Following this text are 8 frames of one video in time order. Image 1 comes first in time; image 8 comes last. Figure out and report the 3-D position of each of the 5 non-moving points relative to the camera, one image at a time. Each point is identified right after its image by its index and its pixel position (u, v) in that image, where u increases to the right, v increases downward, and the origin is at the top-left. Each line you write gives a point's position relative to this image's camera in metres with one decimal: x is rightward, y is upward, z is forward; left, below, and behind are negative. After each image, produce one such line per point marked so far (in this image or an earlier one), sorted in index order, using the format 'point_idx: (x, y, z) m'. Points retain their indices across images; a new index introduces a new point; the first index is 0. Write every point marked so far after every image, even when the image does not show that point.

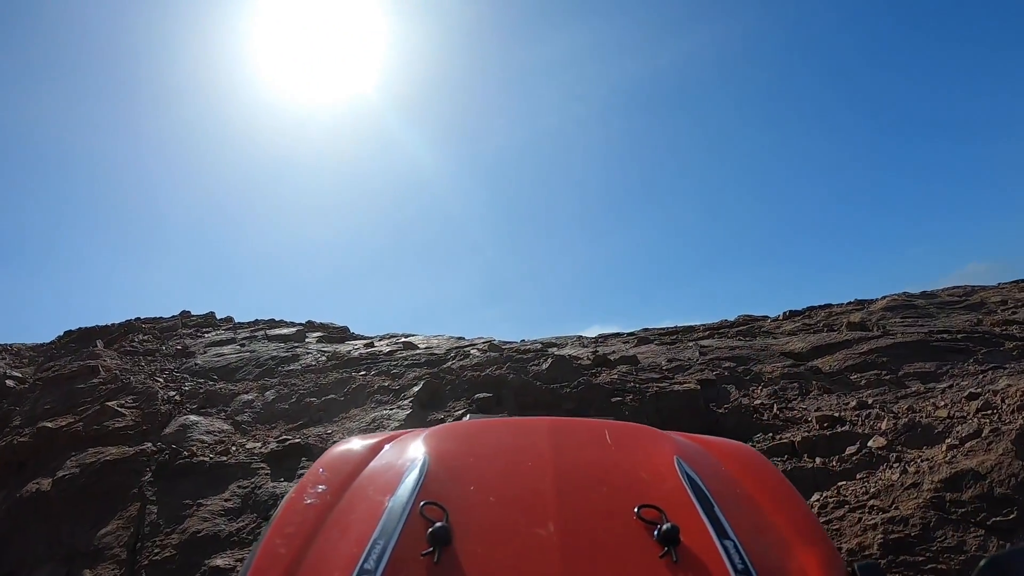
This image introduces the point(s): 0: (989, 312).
0: (+10.0, -0.5, +13.9) m
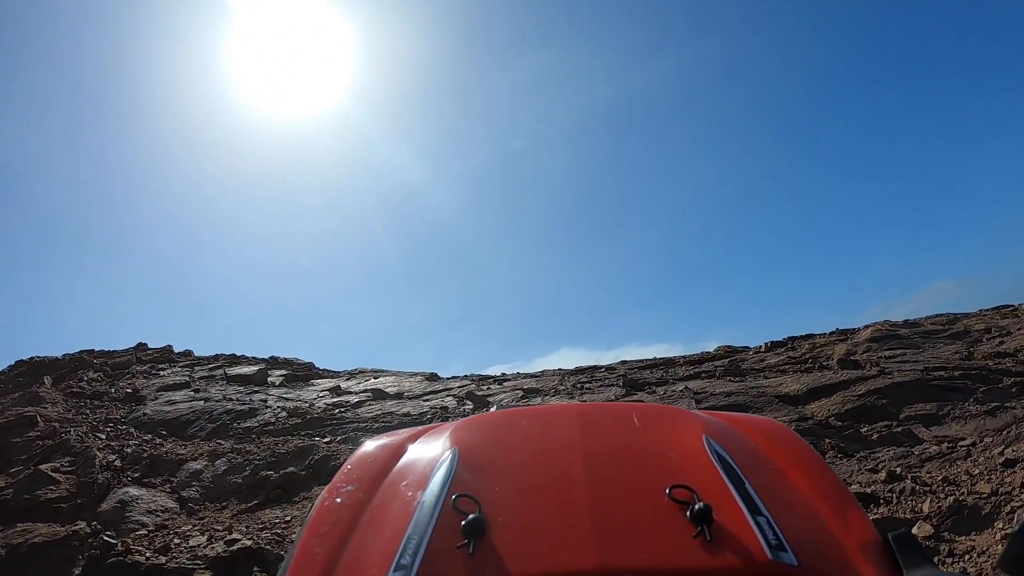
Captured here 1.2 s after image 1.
0: (+9.5, -1.1, +13.6) m
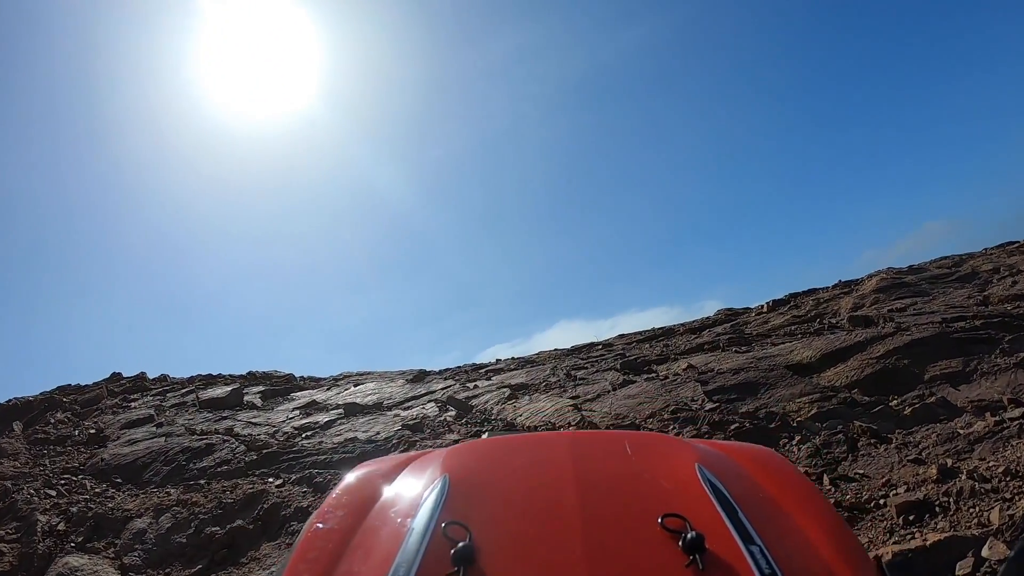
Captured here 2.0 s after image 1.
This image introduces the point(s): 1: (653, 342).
0: (+9.2, +0.1, +12.8) m
1: (+2.9, -1.2, +13.9) m
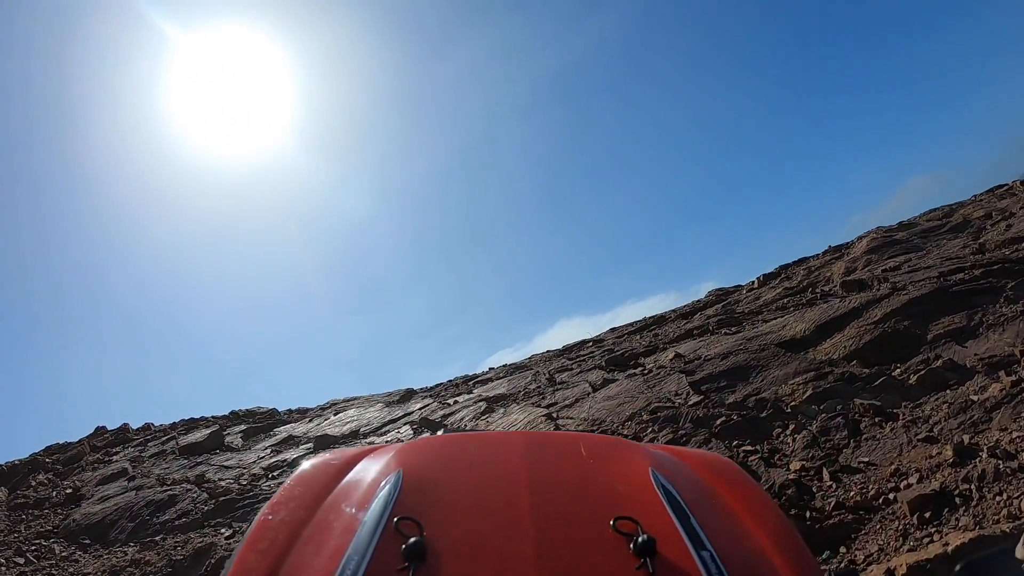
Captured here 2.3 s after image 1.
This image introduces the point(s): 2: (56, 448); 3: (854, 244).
0: (+8.7, +1.1, +12.2) m
1: (+2.6, -0.9, +13.3) m
2: (-13.5, -4.5, +19.7) m
3: (+7.7, +1.0, +14.8) m
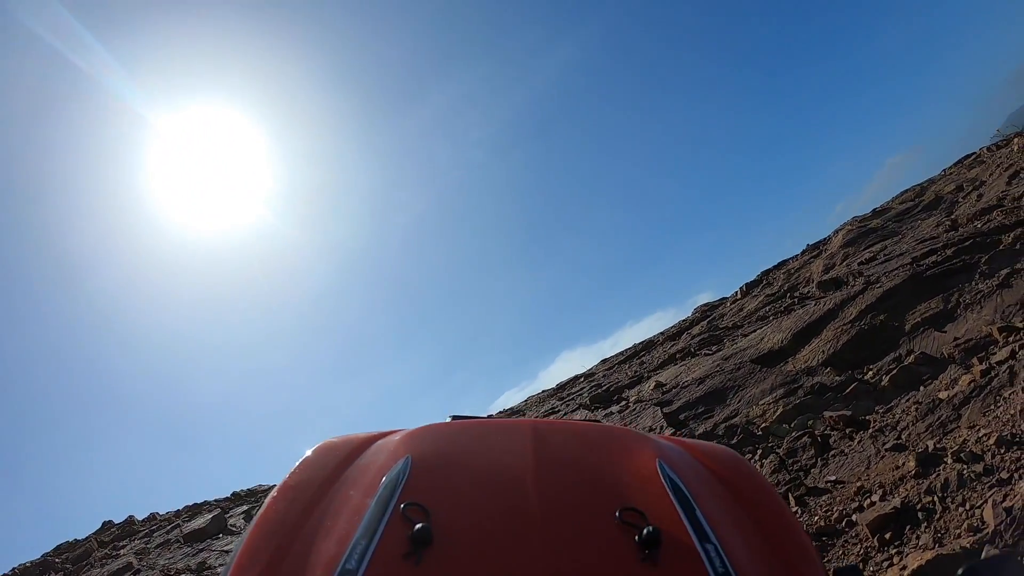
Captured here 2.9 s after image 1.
0: (+8.1, +1.5, +12.1) m
1: (+2.3, -1.4, +13.1) m
2: (-13.0, -7.7, +19.2) m
3: (+7.1, +1.1, +14.7) m
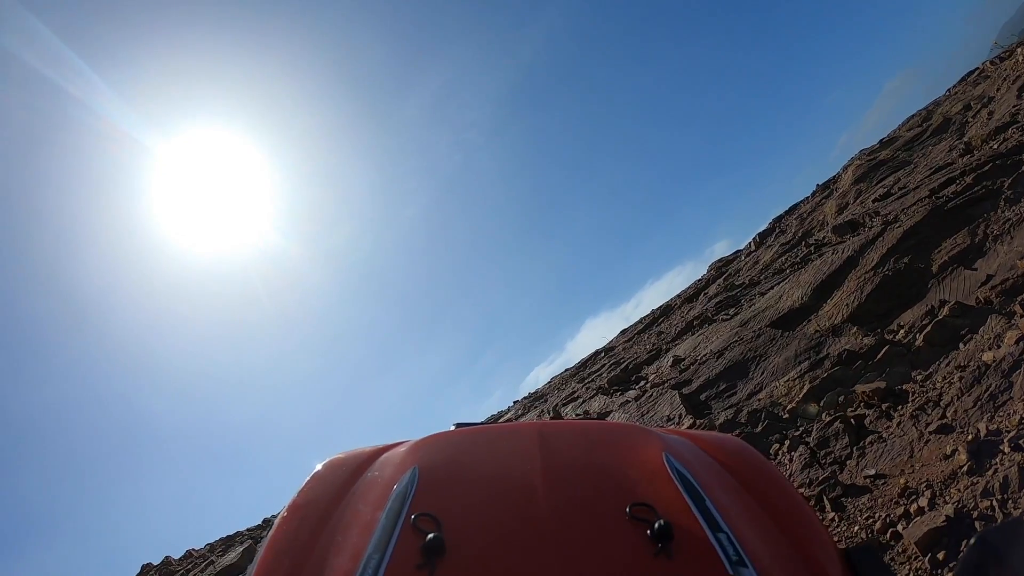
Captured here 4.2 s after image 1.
0: (+7.9, +2.8, +11.5) m
1: (+2.6, -0.8, +12.7) m
2: (-11.7, -8.8, +19.4) m
3: (+7.0, +2.4, +14.2) m
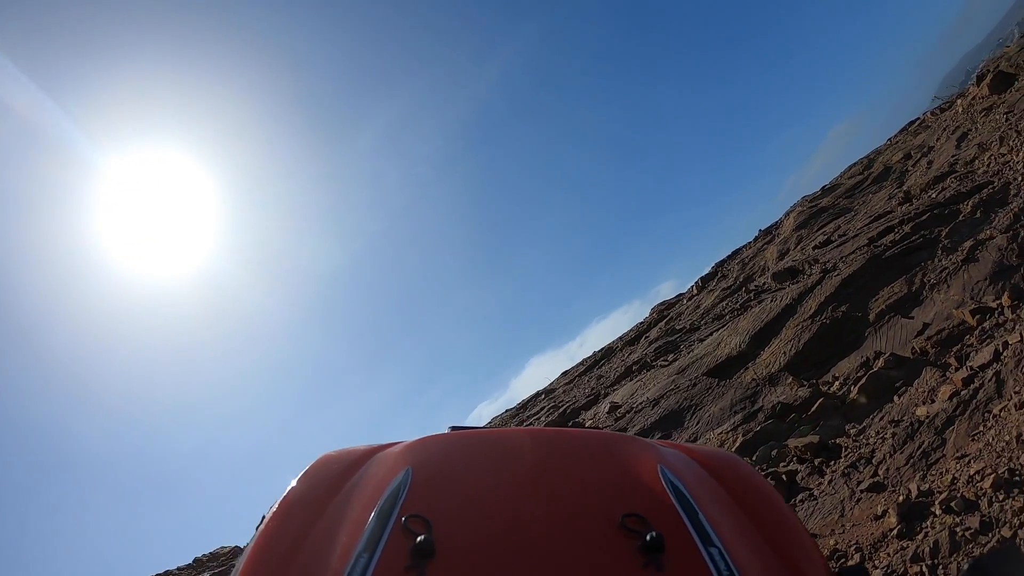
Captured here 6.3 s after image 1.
0: (+6.9, +2.0, +11.7) m
1: (+1.5, -1.6, +12.3) m
2: (-13.4, -9.6, +17.7) m
3: (+5.9, +1.4, +14.2) m
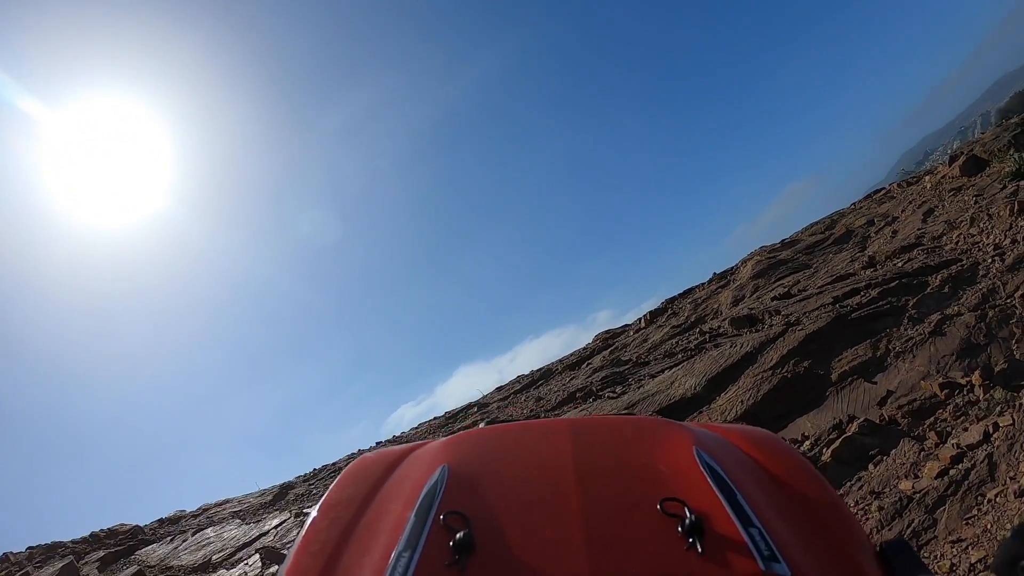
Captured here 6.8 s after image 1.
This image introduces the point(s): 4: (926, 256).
0: (+6.2, +0.8, +11.7) m
1: (+0.3, -1.9, +11.8) m
2: (-16.1, -7.5, +15.6) m
3: (+4.9, +0.4, +14.1) m
4: (+5.6, +0.4, +8.9) m
